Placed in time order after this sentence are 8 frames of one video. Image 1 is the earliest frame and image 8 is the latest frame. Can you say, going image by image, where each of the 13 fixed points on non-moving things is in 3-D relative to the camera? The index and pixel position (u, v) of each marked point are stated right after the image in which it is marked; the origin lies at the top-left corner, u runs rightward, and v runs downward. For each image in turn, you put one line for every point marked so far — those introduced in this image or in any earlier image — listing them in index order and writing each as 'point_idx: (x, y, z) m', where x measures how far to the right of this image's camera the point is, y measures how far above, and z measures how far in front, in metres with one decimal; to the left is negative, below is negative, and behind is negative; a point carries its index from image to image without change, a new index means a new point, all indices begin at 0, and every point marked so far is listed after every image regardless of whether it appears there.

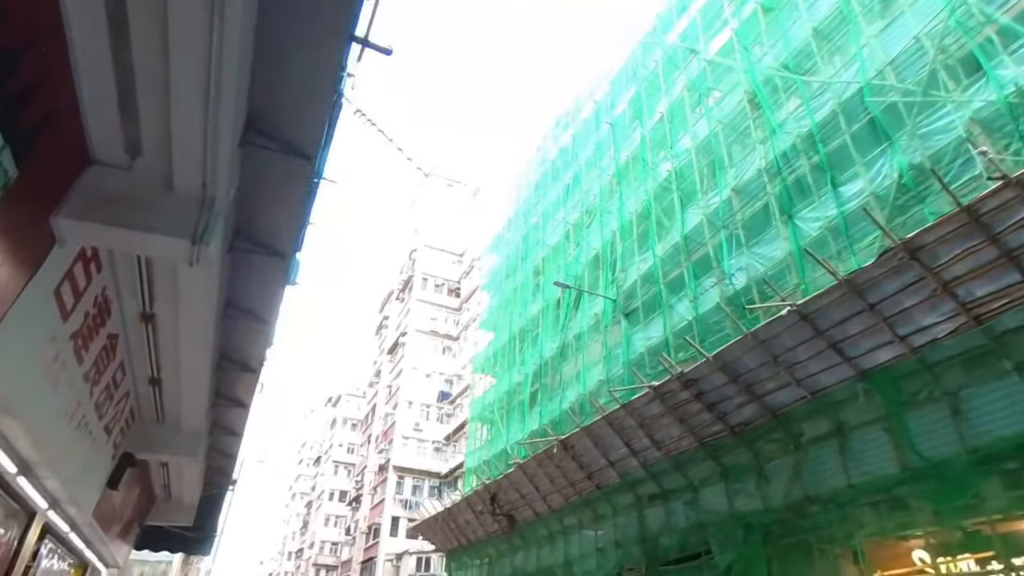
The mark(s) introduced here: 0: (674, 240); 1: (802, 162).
0: (+3.2, +1.0, +11.6) m
1: (+4.5, +2.0, +9.1) m
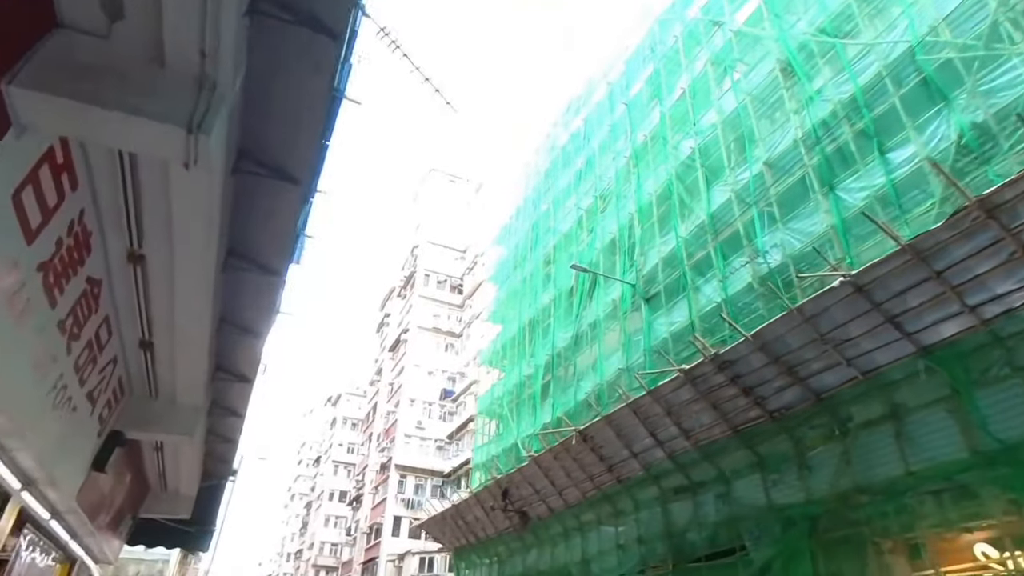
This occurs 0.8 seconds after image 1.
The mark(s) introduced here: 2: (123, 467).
0: (+3.5, +1.3, +11.0) m
1: (+4.8, +2.3, +8.5) m
2: (-3.9, -1.8, +5.9) m
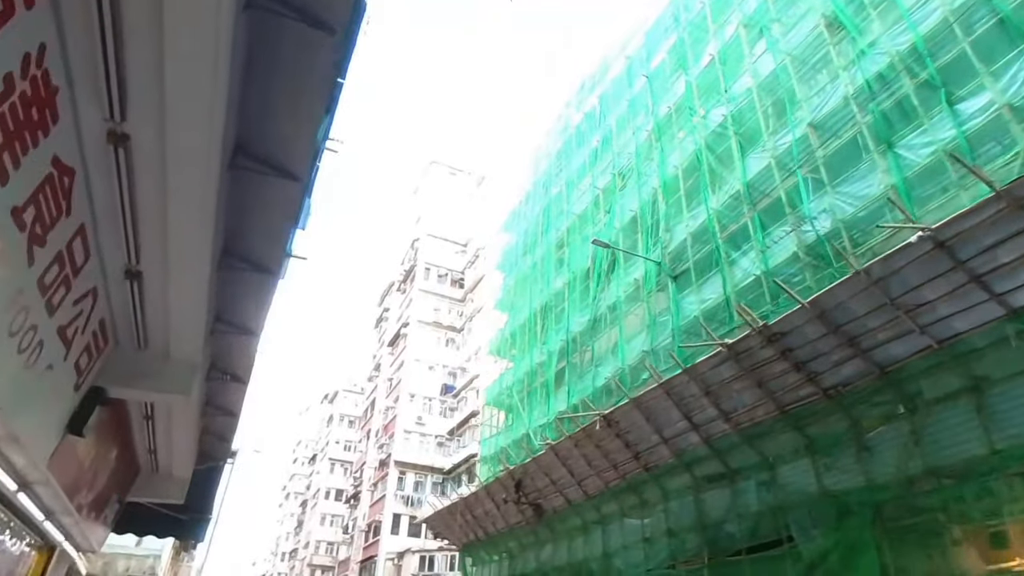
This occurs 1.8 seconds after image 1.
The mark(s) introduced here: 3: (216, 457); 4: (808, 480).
0: (+3.9, +1.7, +10.3) m
1: (+5.2, +2.8, +7.8) m
2: (-3.6, -1.3, +5.2) m
3: (-3.9, -2.2, +7.6) m
4: (+3.9, -2.5, +7.7) m
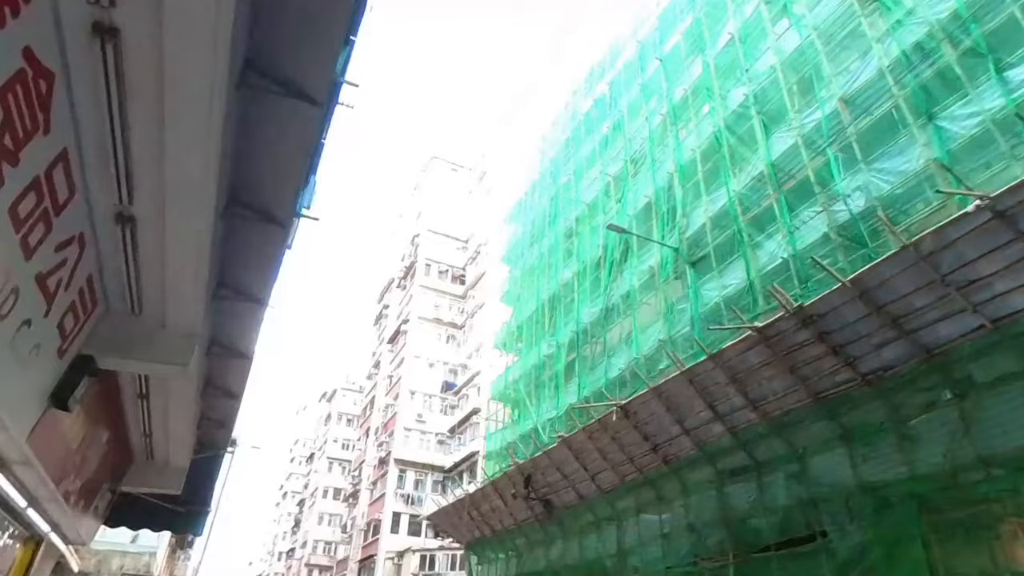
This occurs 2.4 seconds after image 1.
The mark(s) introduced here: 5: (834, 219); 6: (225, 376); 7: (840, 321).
0: (+4.1, +2.0, +9.9) m
1: (+5.5, +3.0, +7.4) m
2: (-3.3, -1.0, +4.7) m
3: (-3.6, -1.9, +7.2) m
4: (+4.2, -2.3, +7.3) m
5: (+4.5, +1.0, +8.1) m
6: (-2.9, -0.9, +5.8) m
7: (+3.8, -0.4, +6.8) m
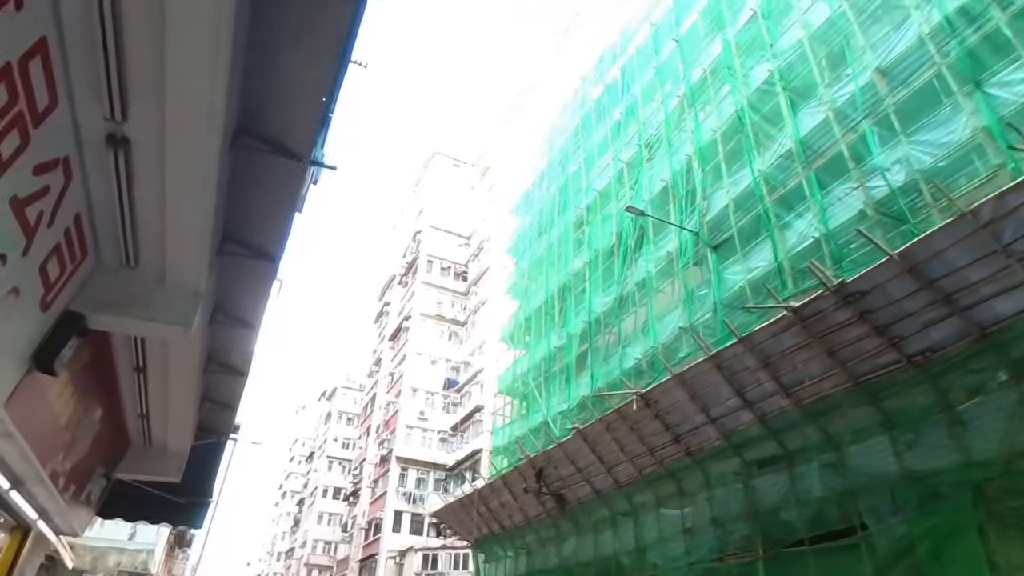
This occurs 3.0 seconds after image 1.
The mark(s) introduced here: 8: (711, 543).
0: (+4.4, +2.3, +9.4) m
1: (+5.7, +3.3, +7.0) m
2: (-3.1, -0.7, +4.3) m
3: (-3.4, -1.6, +6.7) m
4: (+4.4, -2.0, +6.9) m
5: (+4.7, +1.2, +7.7) m
6: (-2.7, -0.6, +5.4) m
7: (+4.1, -0.1, +6.4) m
8: (+3.0, -3.9, +8.8) m
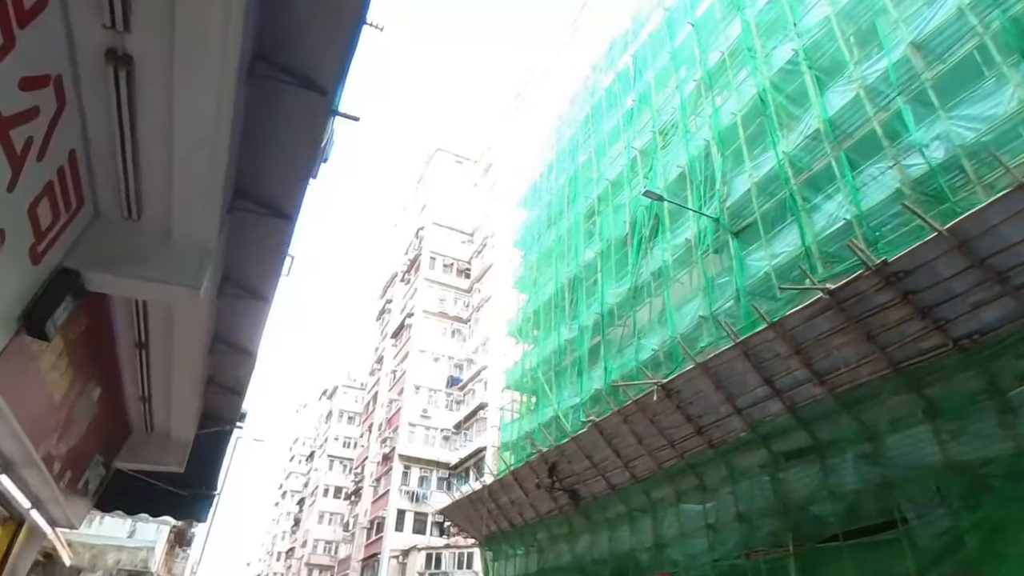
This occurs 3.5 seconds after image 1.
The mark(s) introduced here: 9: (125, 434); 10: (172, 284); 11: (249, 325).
0: (+4.6, +2.5, +9.1) m
1: (+6.0, +3.5, +6.6) m
2: (-2.8, -0.5, +3.9) m
3: (-3.1, -1.4, +6.4) m
4: (+4.6, -1.8, +6.5) m
5: (+5.0, +1.4, +7.3) m
6: (-2.4, -0.4, +5.0) m
7: (+4.3, +0.1, +6.0) m
8: (+3.3, -3.6, +8.5) m
9: (-3.8, -1.4, +5.7) m
10: (-1.8, 0.0, +3.1) m
11: (-2.2, -0.3, +4.9) m
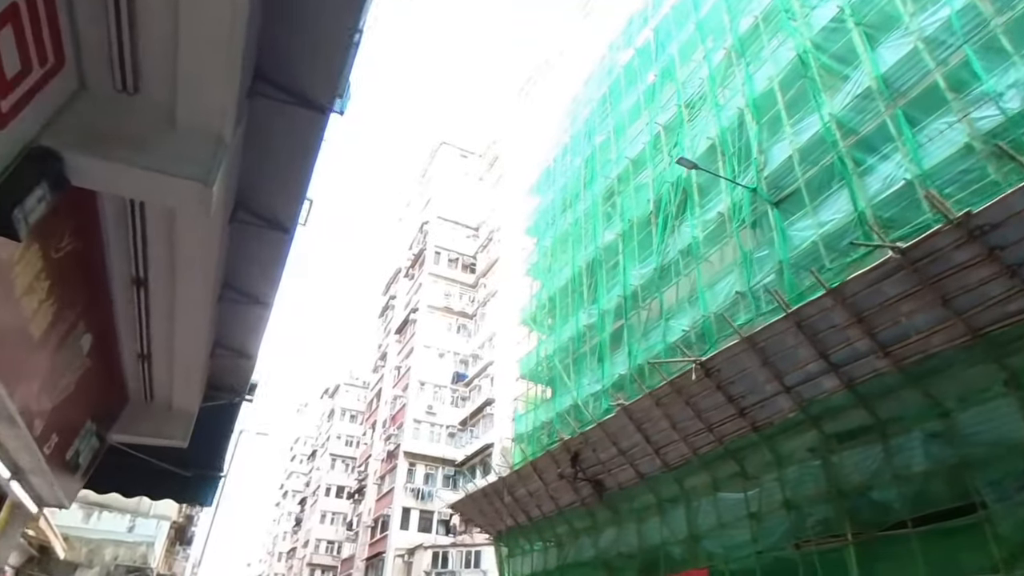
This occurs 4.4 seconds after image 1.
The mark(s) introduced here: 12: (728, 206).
0: (+5.0, +2.9, +8.4) m
1: (+6.4, +3.9, +6.0) m
2: (-2.4, -0.1, +3.3) m
3: (-2.7, -1.0, +5.7) m
4: (+5.0, -1.4, +5.9) m
5: (+5.4, +1.9, +6.7) m
6: (-2.0, +0.1, +4.4) m
7: (+4.7, +0.5, +5.4) m
8: (+3.6, -3.2, +7.8) m
9: (-3.4, -1.0, +5.1) m
10: (-1.4, +0.5, +2.4) m
11: (-1.8, +0.1, +4.3) m
12: (+3.9, +1.4, +10.4) m
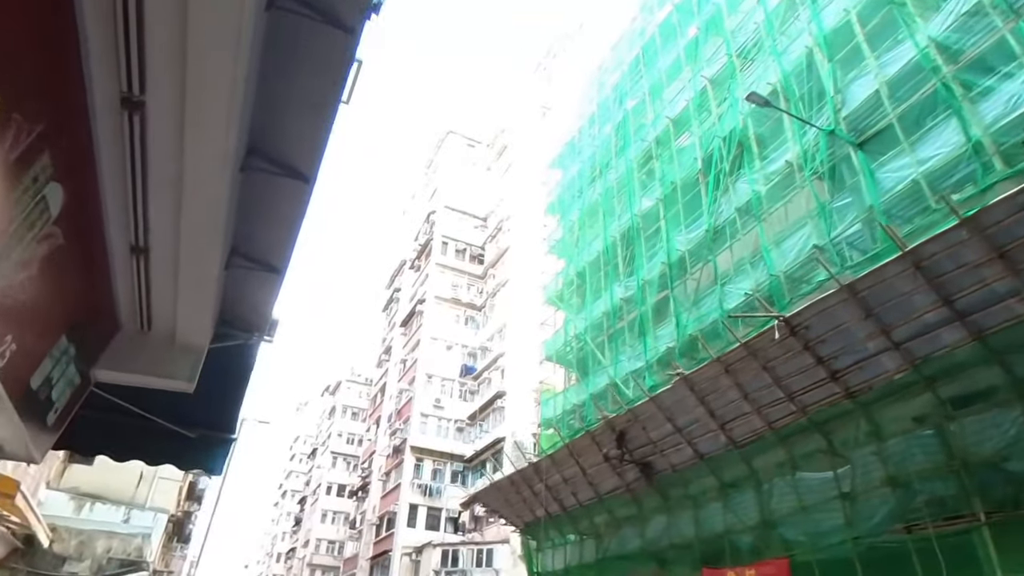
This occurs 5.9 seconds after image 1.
0: (+5.7, +3.6, +7.3) m
1: (+7.1, +4.6, +4.9) m
2: (-1.7, +0.6, +2.1) m
3: (-2.1, -0.3, +4.6) m
4: (+5.7, -0.7, +4.8) m
5: (+6.1, +2.5, +5.6) m
6: (-1.3, +0.8, +3.3) m
7: (+5.4, +1.2, +4.3) m
8: (+4.3, -2.5, +6.7) m
9: (-2.7, -0.3, +4.0) m
10: (-0.7, +1.2, +1.3) m
11: (-1.1, +0.8, +3.2) m
12: (+4.5, +2.1, +9.3) m
